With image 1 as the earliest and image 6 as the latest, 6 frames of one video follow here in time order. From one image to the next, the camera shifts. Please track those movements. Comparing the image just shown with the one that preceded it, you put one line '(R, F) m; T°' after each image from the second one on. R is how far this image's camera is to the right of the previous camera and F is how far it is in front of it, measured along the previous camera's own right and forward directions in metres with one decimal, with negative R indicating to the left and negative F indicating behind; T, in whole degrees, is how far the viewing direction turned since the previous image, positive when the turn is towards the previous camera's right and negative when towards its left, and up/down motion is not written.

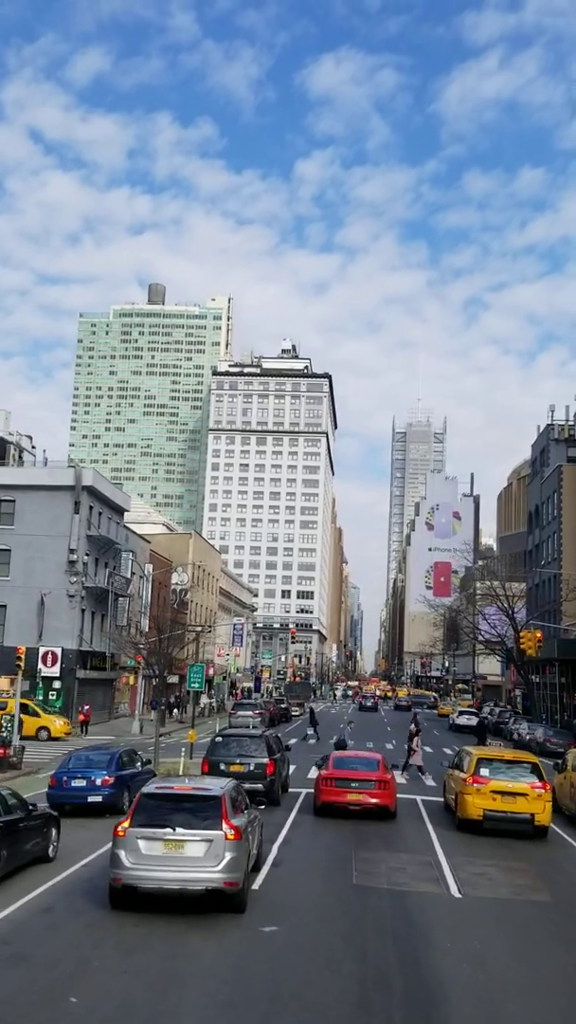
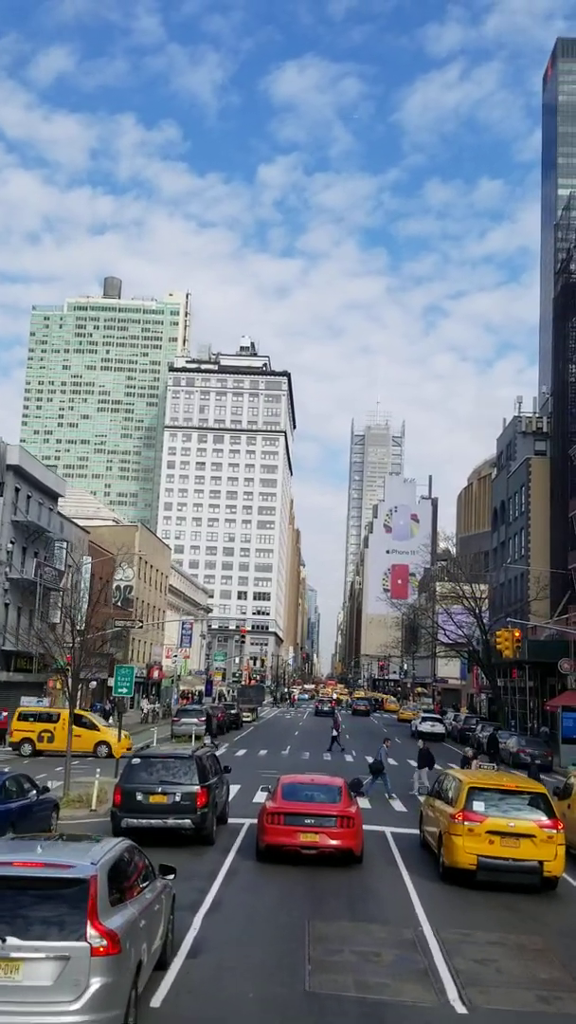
(+0.4, +4.7) m; +3°
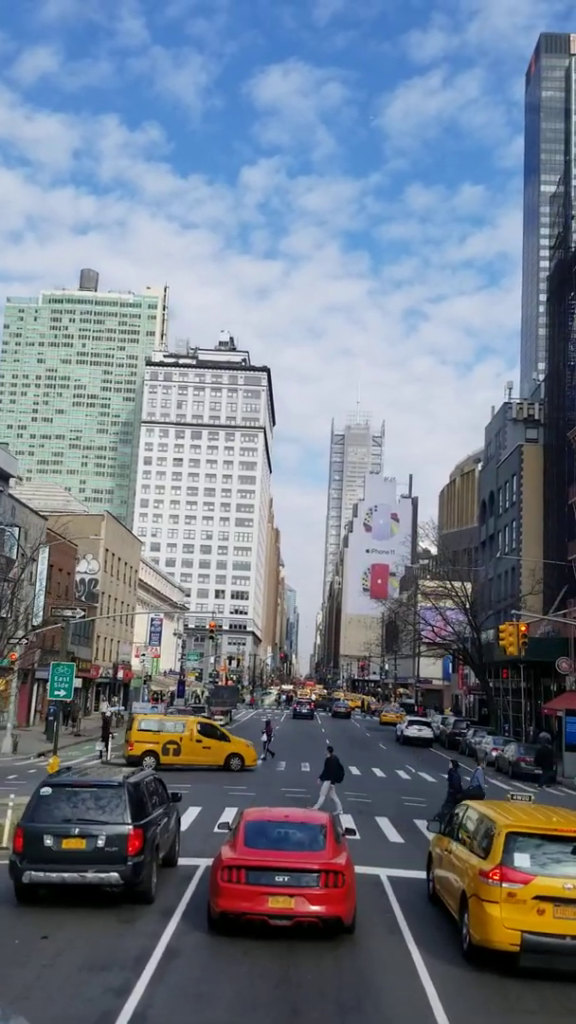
(+0.2, +4.5) m; +1°
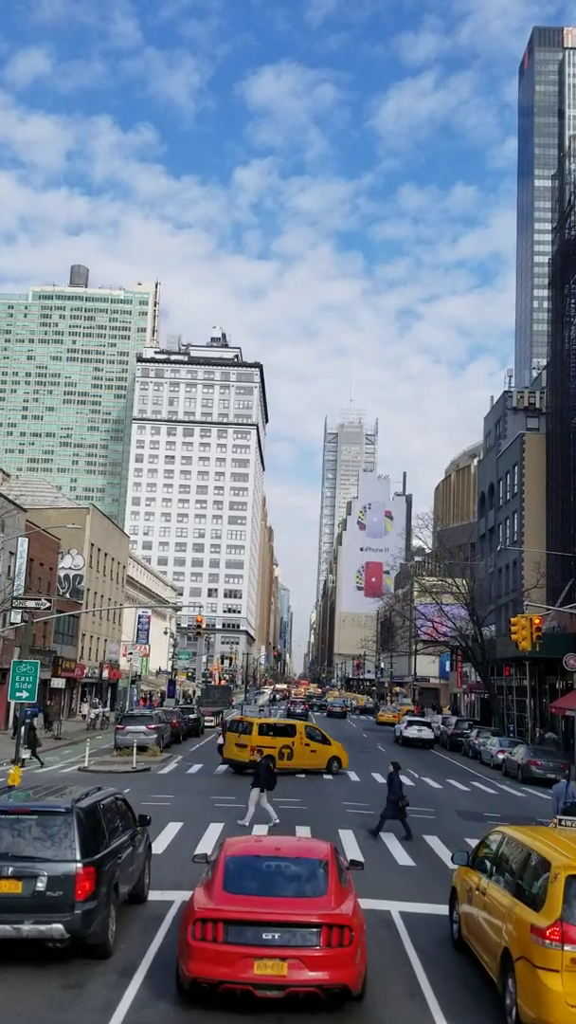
(0.0, +2.6) m; 0°
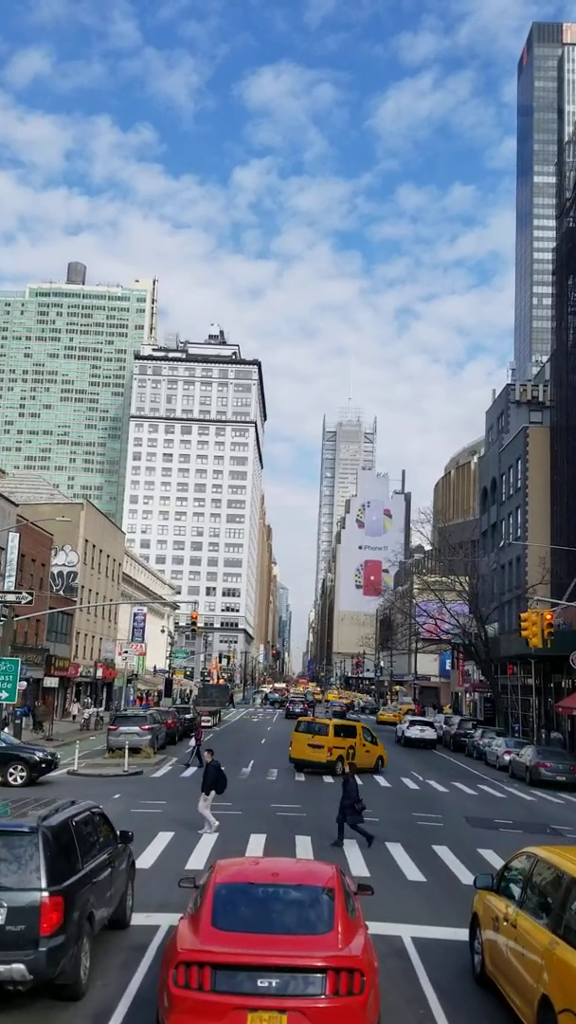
(0.0, +1.4) m; 0°
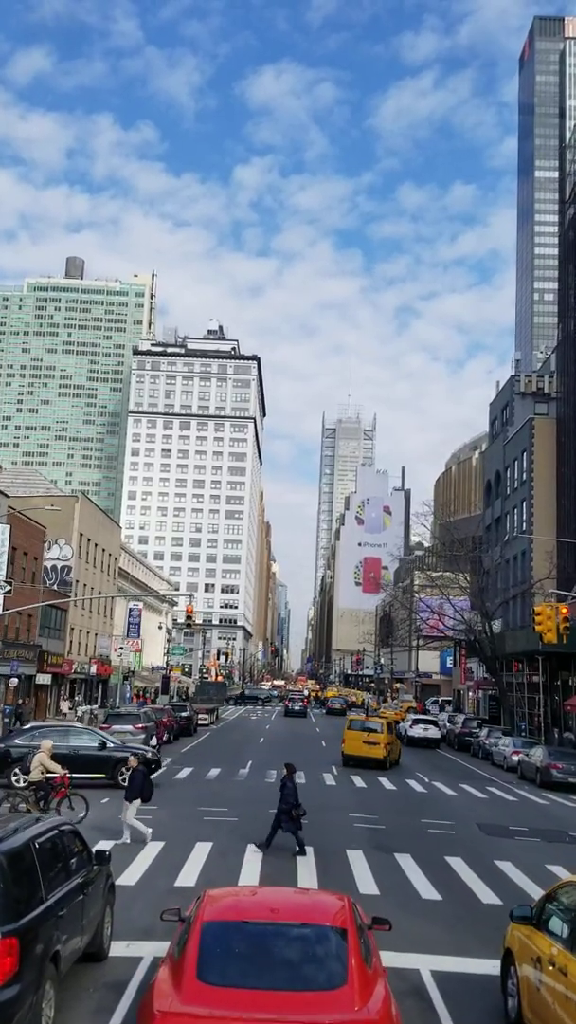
(0.0, +1.5) m; 0°
